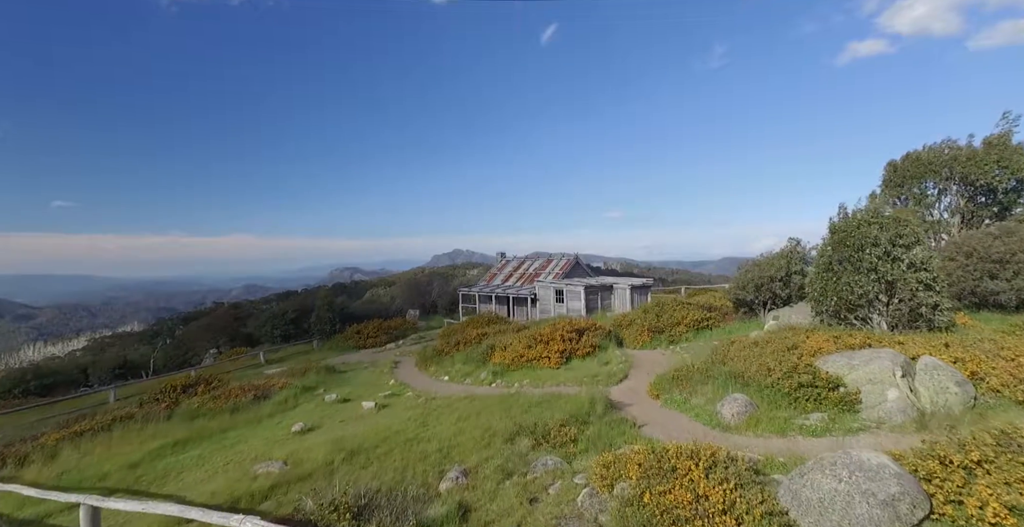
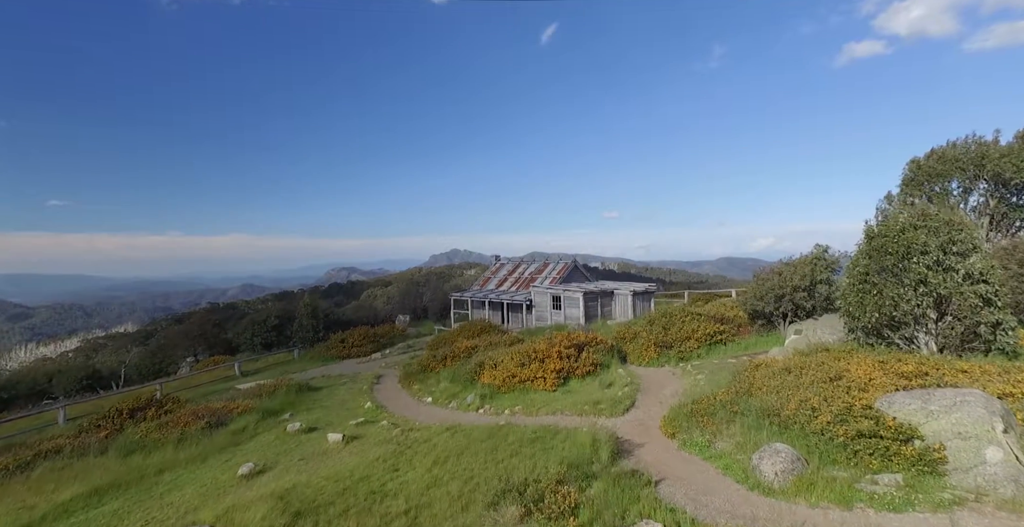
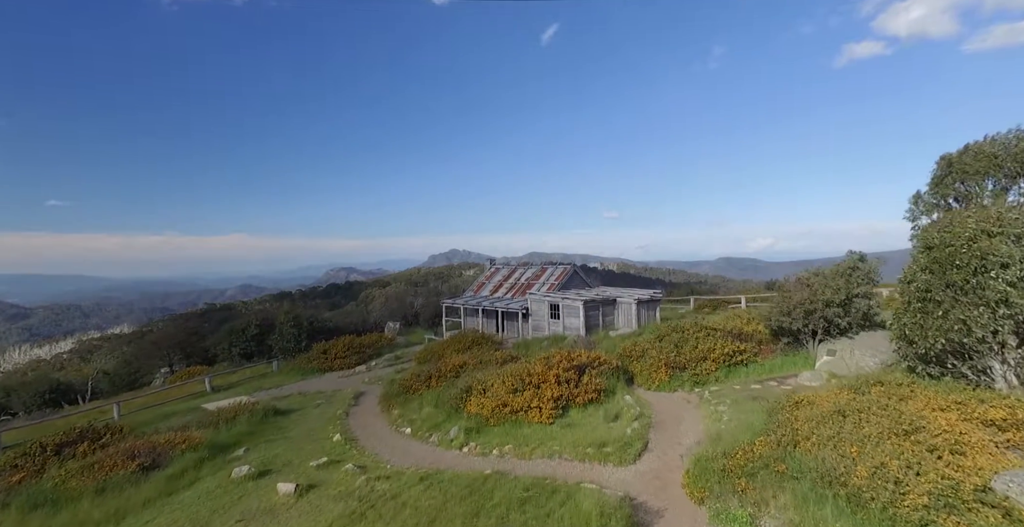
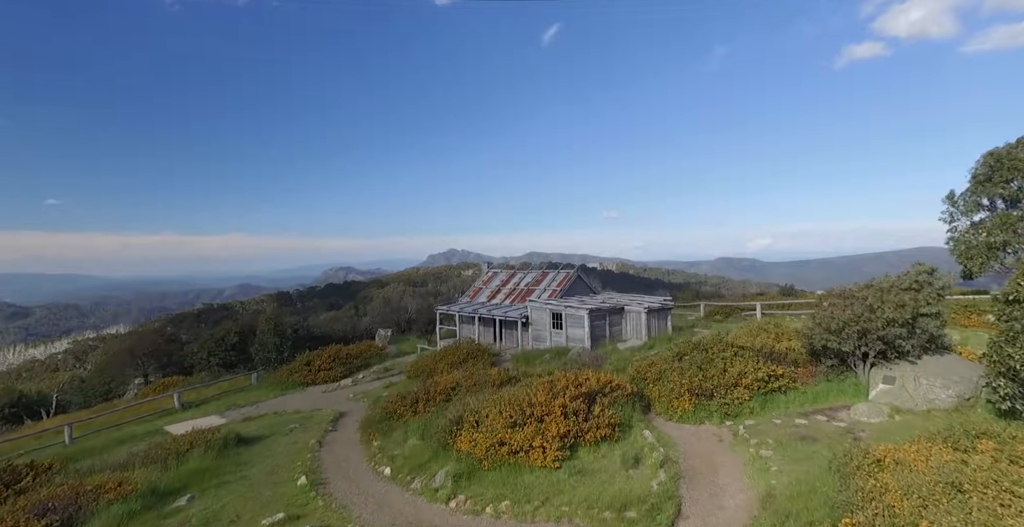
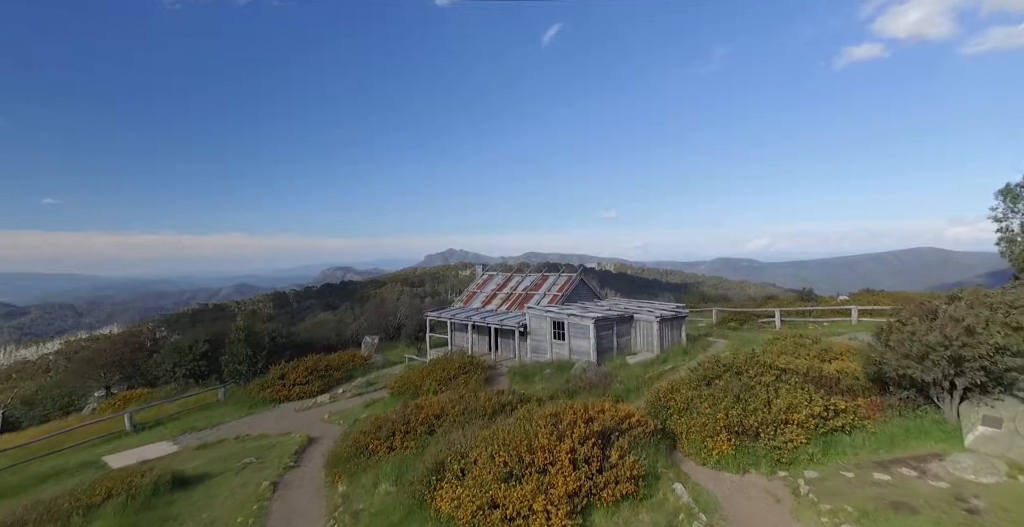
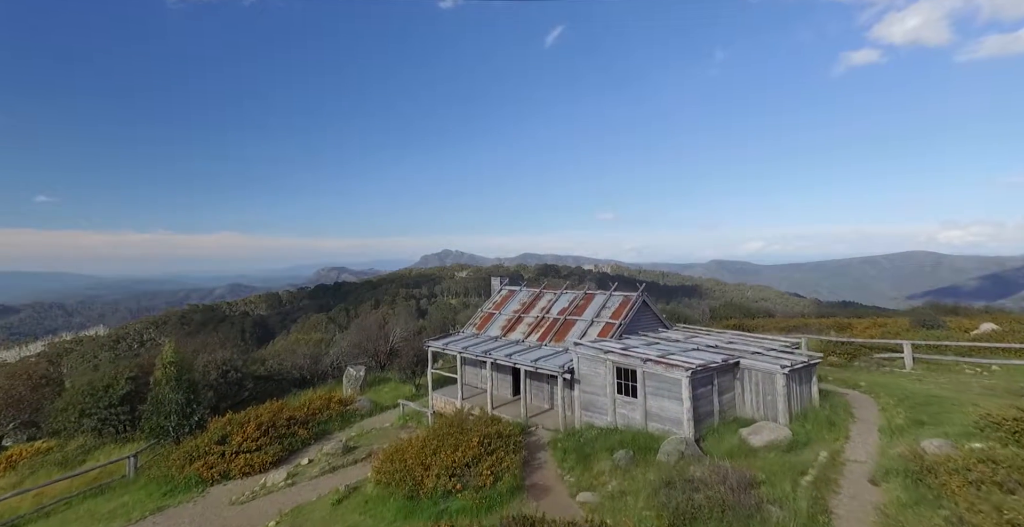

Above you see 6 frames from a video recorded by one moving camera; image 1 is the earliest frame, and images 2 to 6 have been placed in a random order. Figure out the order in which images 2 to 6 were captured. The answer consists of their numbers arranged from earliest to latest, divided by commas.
2, 3, 4, 5, 6
